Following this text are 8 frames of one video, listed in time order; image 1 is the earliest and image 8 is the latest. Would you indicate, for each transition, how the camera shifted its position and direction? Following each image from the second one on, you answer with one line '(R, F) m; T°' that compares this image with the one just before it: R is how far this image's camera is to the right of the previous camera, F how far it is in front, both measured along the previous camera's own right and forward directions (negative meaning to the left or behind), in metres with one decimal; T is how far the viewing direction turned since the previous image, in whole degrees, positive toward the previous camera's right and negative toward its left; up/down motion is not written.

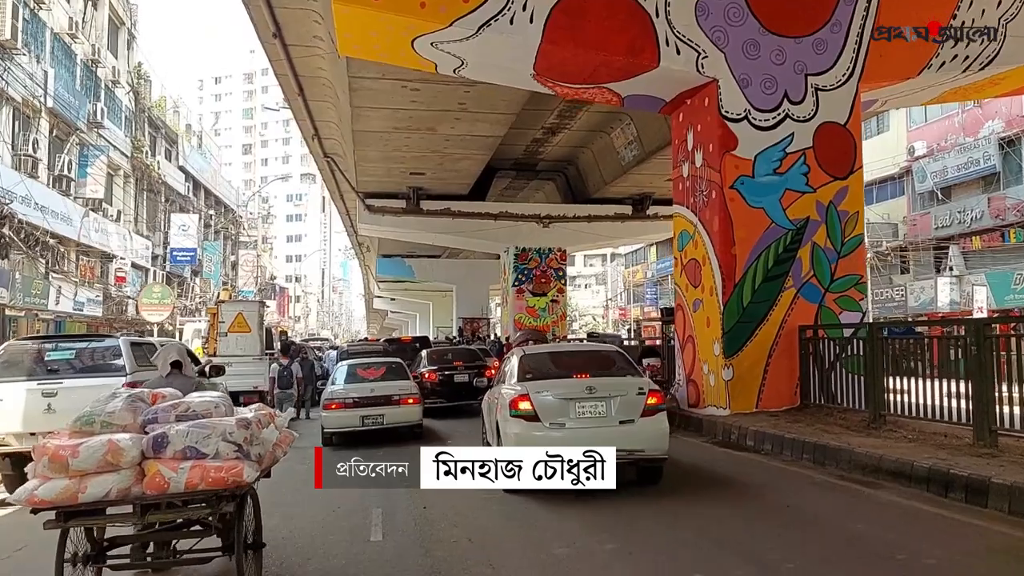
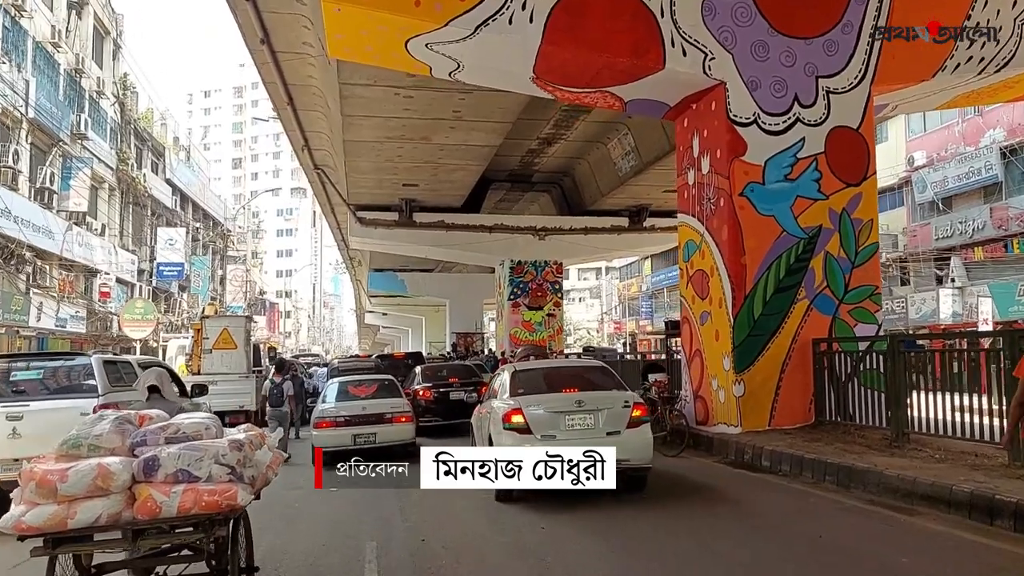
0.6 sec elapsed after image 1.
(-0.1, +0.5) m; +1°
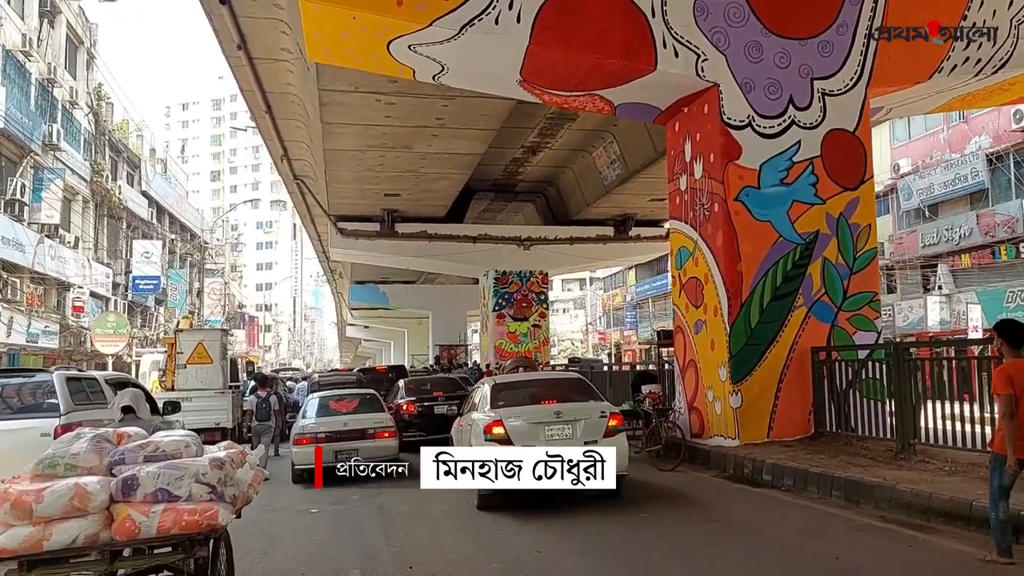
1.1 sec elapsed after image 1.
(-0.1, +0.4) m; +1°
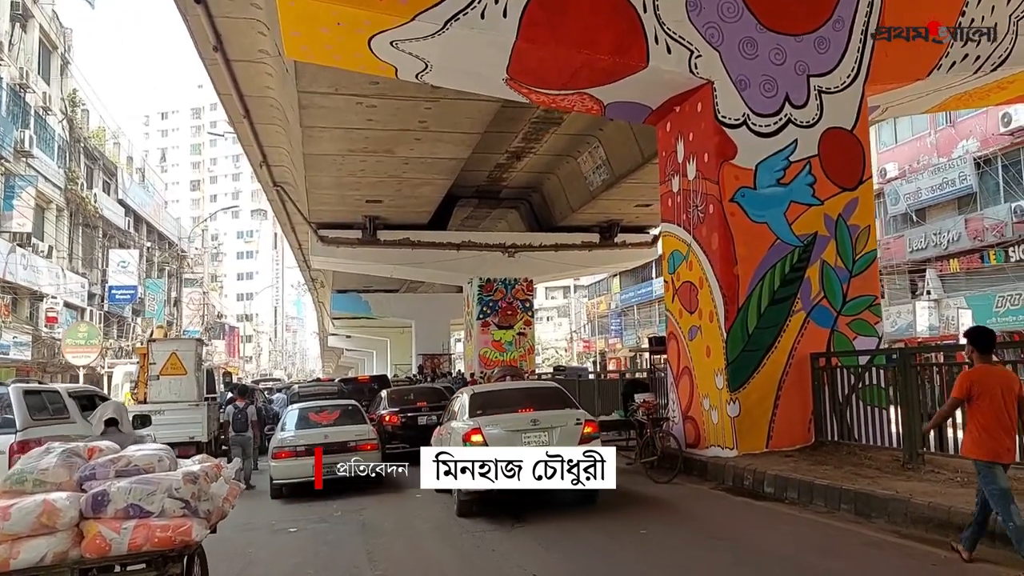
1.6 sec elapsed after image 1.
(-0.1, +0.4) m; +1°
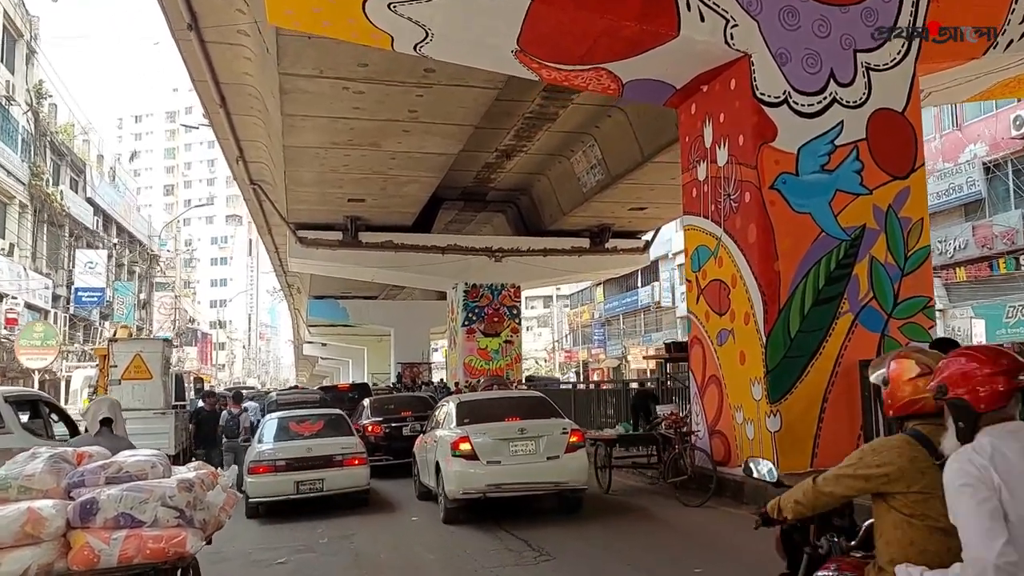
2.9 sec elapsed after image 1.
(-0.4, +1.2) m; +2°
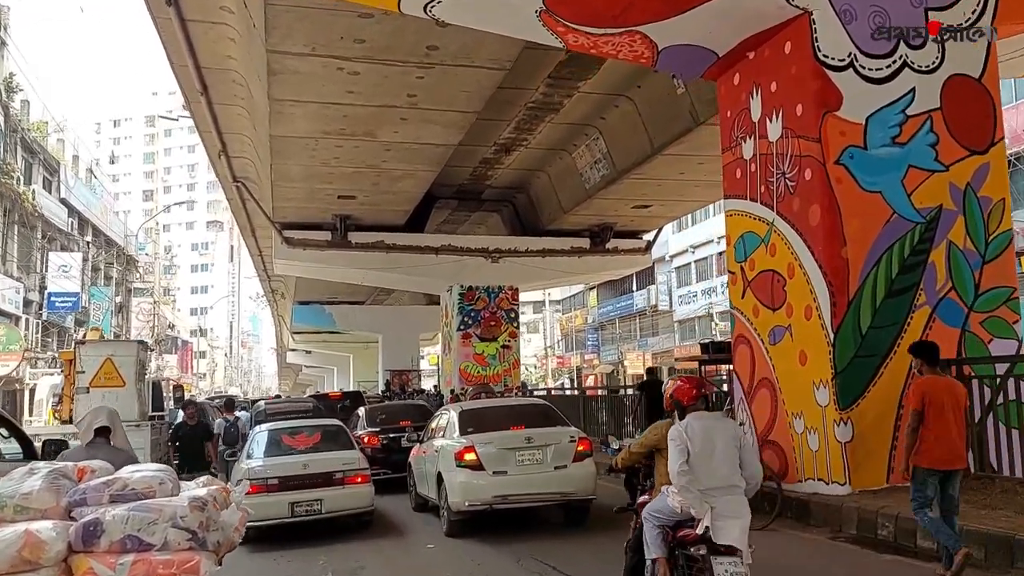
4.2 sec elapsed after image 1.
(-0.4, +1.1) m; +1°
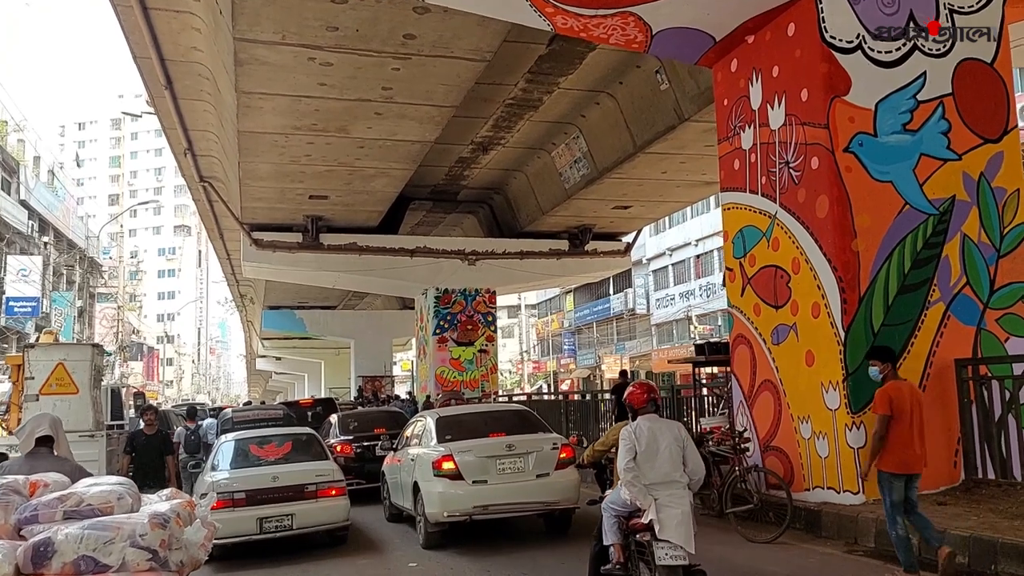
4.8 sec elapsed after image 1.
(-0.1, +0.6) m; +2°
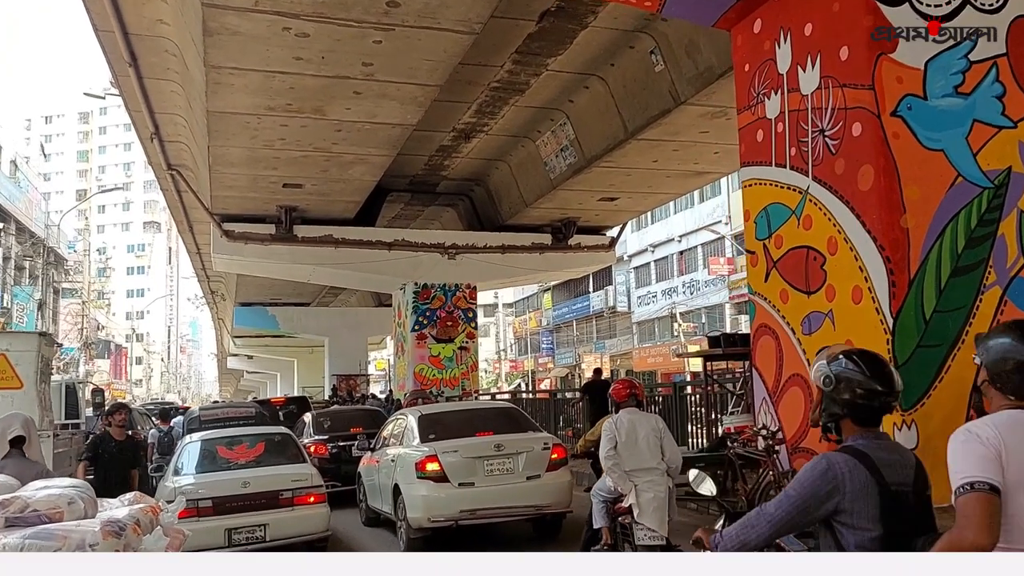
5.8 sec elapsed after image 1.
(-0.2, +0.9) m; +2°
